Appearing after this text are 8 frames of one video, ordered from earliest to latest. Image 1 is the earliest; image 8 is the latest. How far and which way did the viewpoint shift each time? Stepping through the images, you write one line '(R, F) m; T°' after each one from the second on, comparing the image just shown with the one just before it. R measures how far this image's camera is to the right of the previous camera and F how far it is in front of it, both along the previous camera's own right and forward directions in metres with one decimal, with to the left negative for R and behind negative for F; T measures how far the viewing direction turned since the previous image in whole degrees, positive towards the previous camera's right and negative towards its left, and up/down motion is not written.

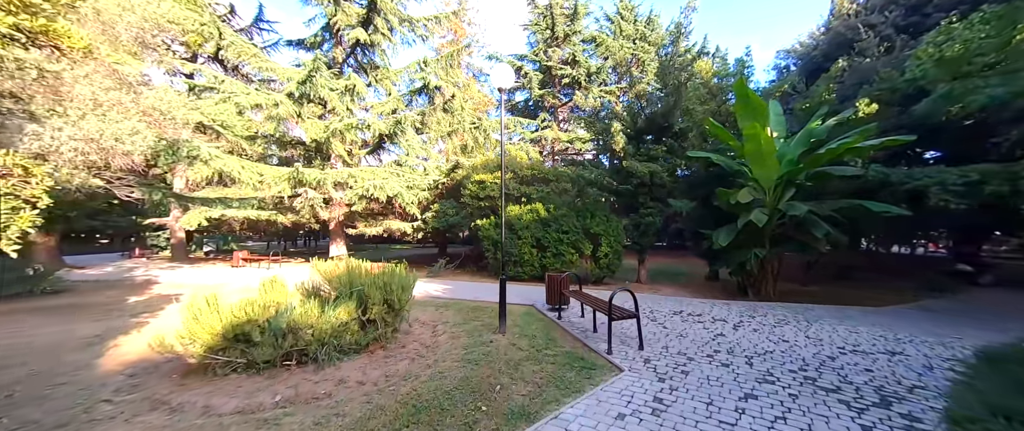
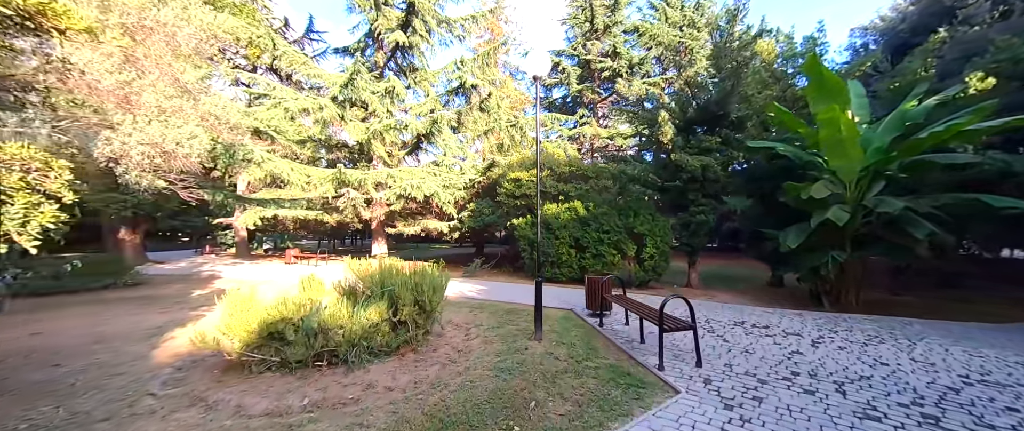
(0.0, +0.4) m; -6°
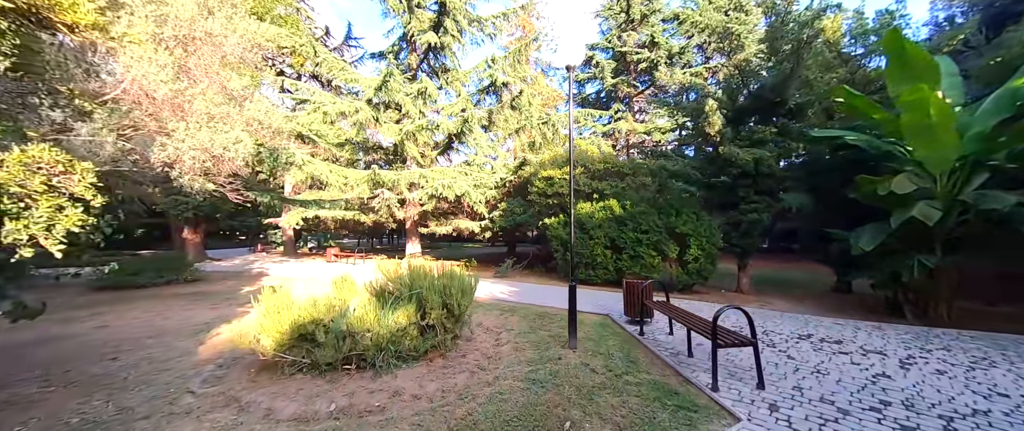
(0.0, +0.3) m; -5°
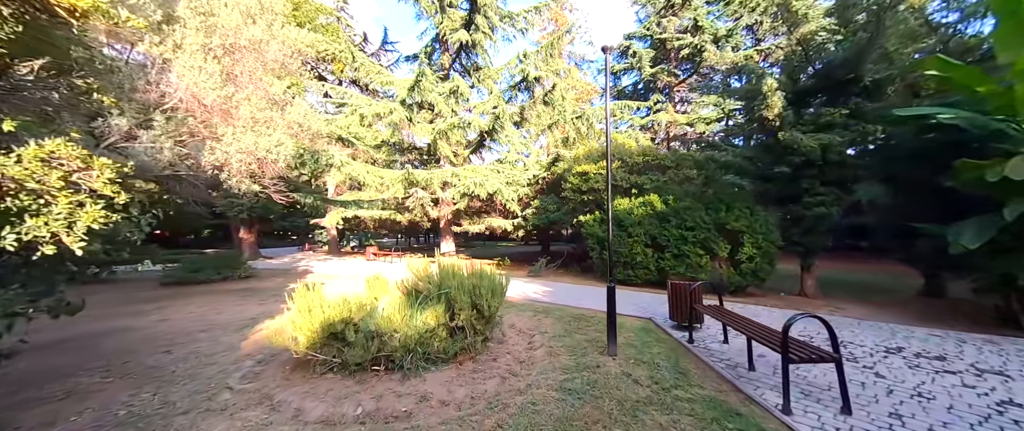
(0.0, +0.3) m; -6°
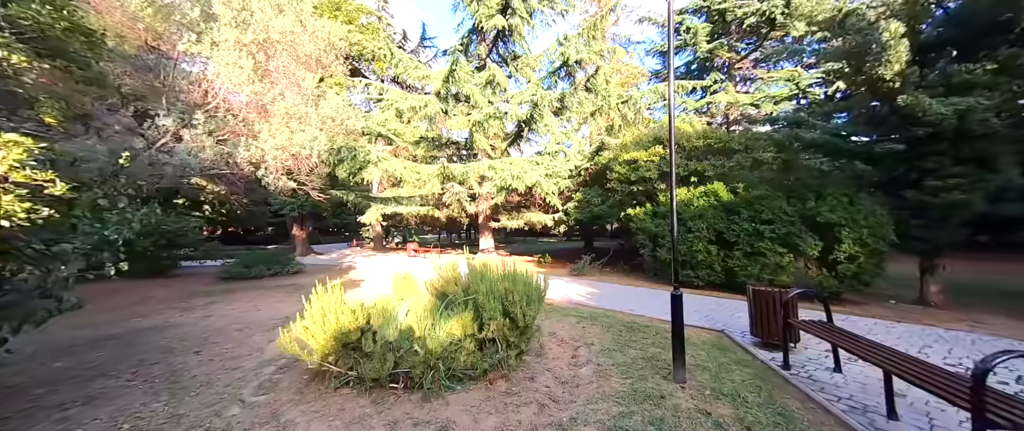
(0.0, +0.8) m; -7°
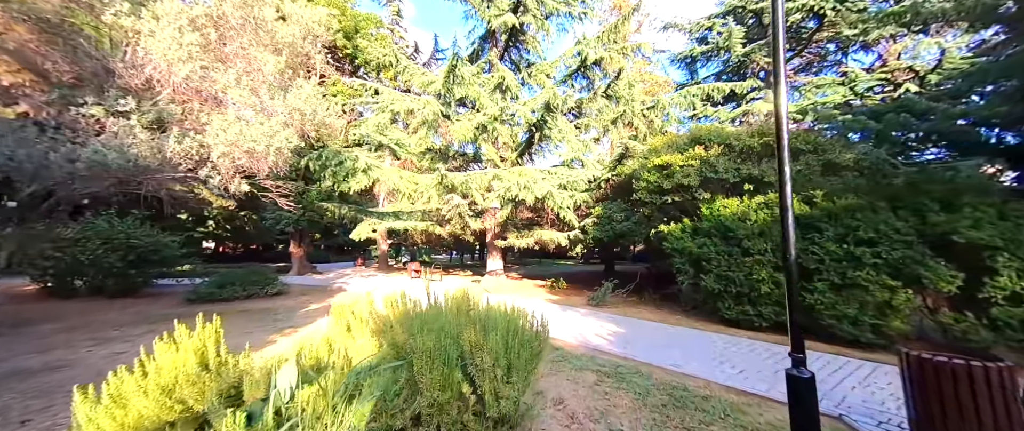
(+0.3, +1.8) m; -3°
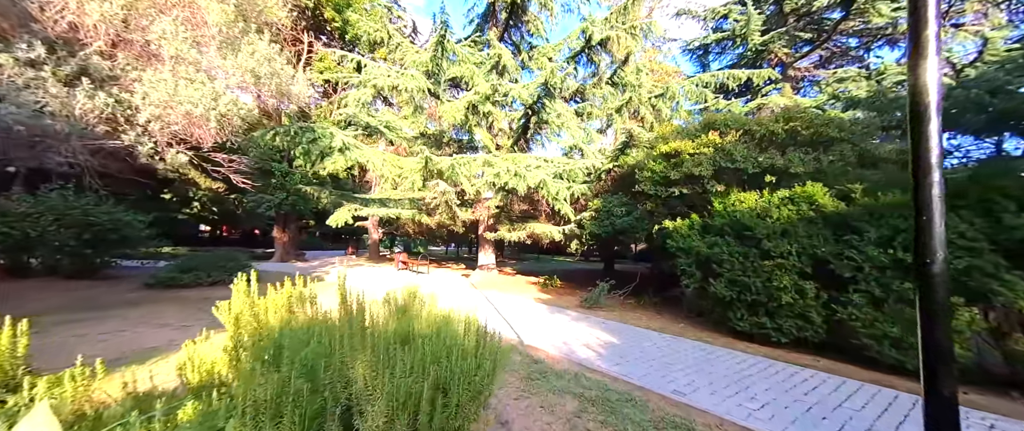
(+0.4, +0.9) m; 0°
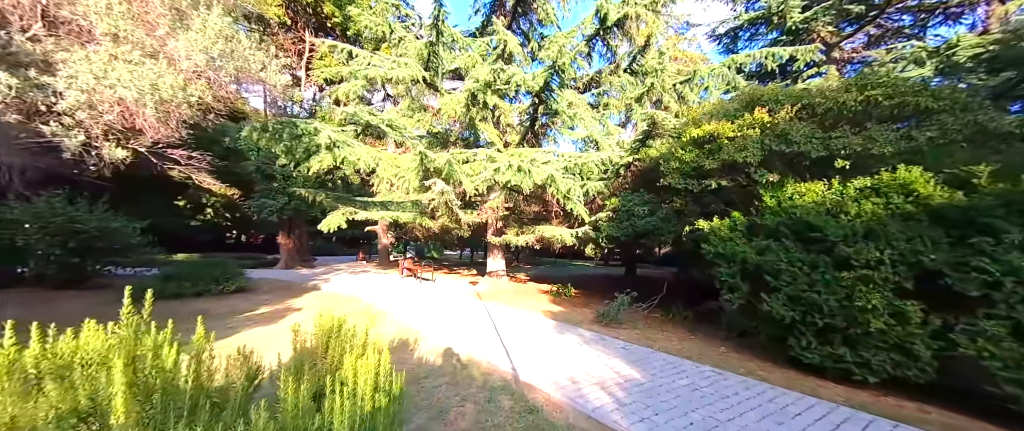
(+0.3, +1.2) m; -3°
